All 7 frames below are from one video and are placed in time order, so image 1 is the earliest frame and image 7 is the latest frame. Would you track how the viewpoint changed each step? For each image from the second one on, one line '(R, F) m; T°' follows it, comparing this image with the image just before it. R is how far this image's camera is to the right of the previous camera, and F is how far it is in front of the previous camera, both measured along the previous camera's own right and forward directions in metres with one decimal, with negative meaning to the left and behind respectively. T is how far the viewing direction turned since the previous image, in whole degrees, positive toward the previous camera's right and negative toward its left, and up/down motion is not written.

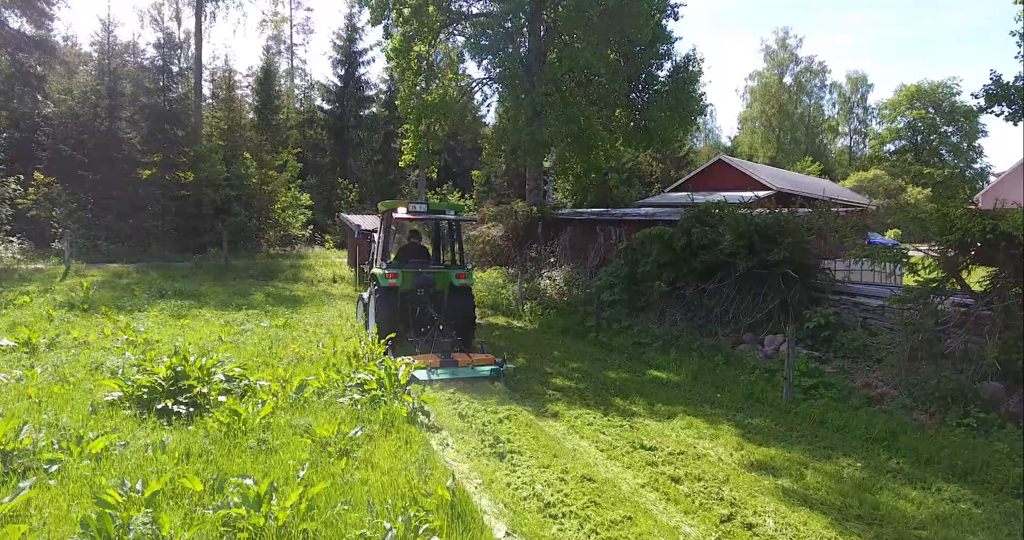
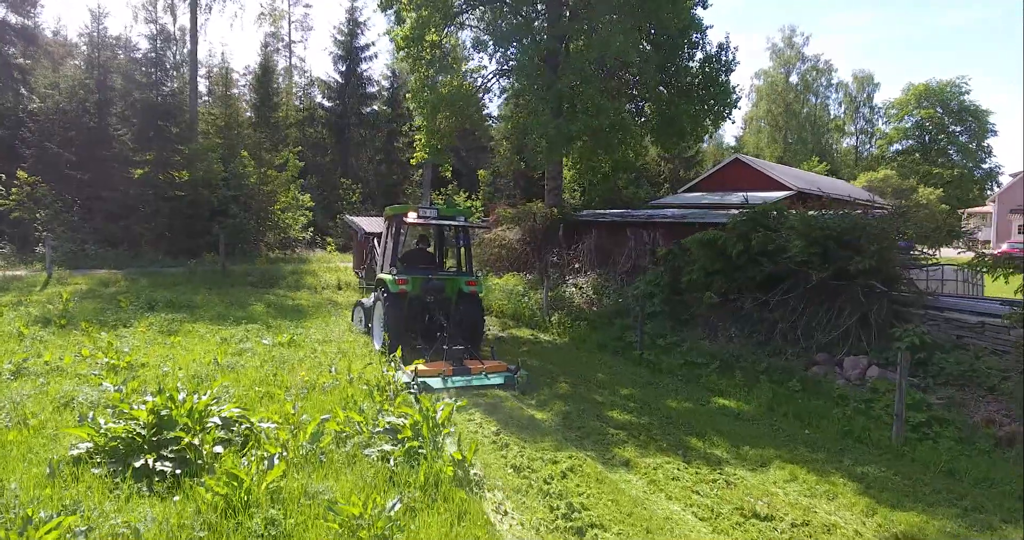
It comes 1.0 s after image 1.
(-0.5, +1.1) m; 0°
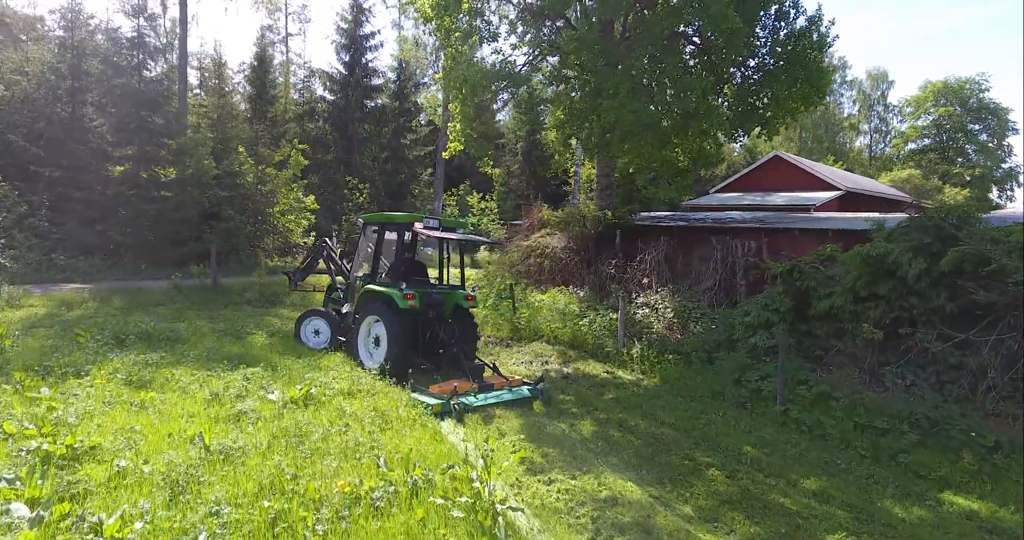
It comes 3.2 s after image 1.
(-1.0, +2.2) m; 0°
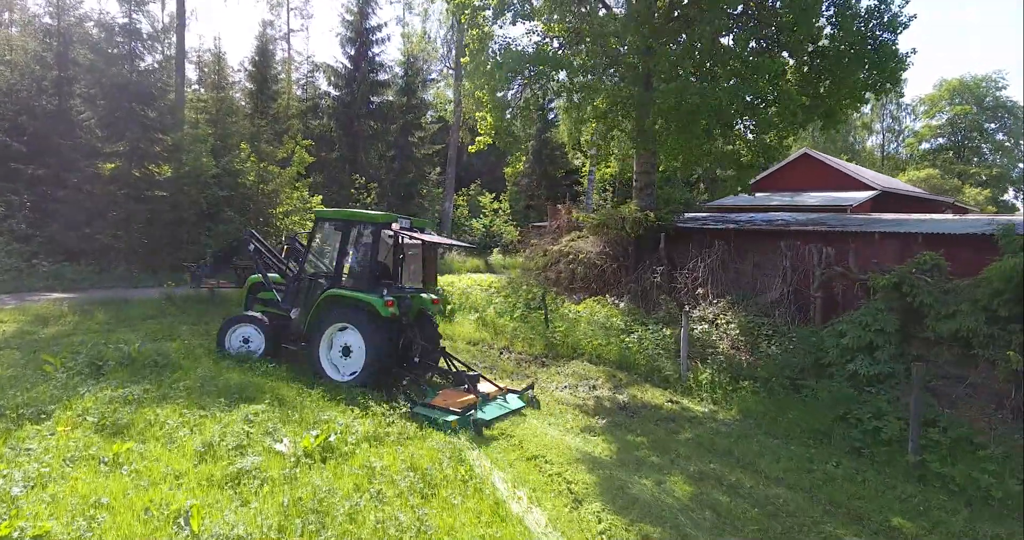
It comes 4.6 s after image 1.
(-0.6, +1.2) m; 0°
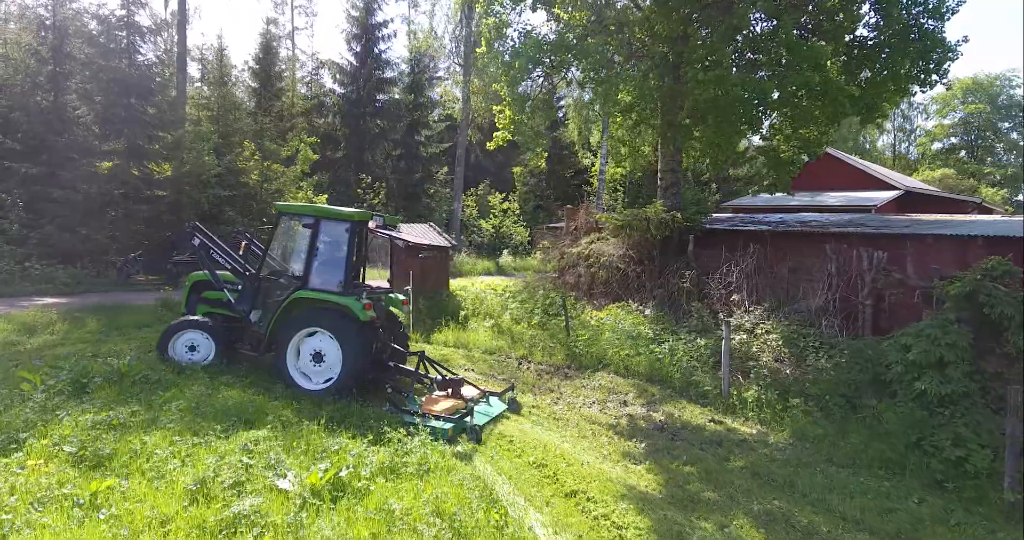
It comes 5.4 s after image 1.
(-0.2, +0.6) m; 0°
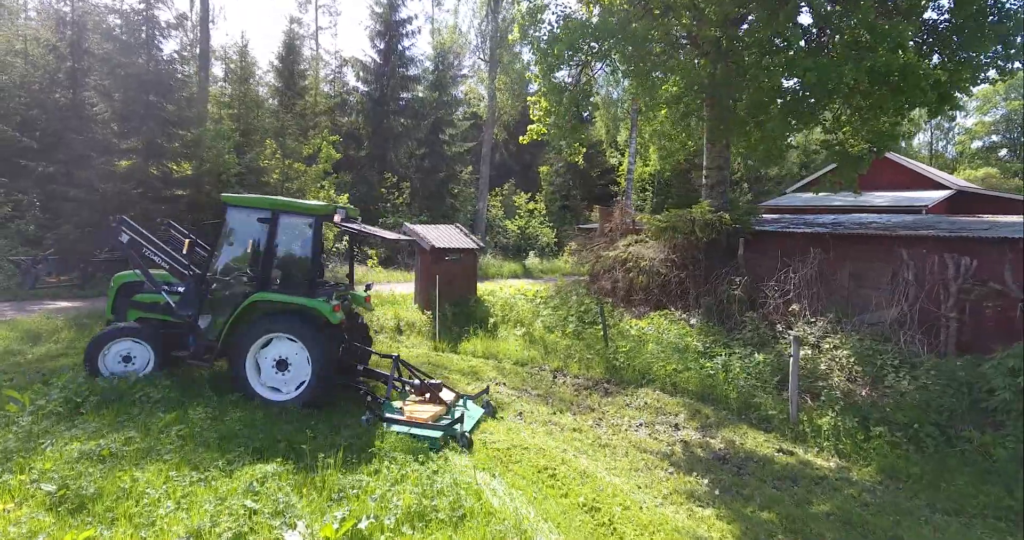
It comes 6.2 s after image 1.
(-0.2, +0.7) m; -2°
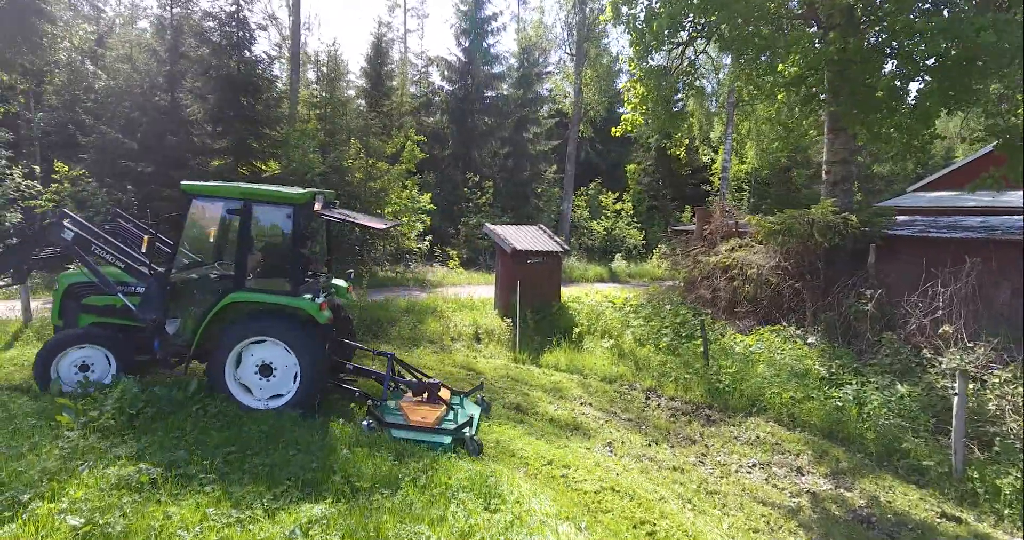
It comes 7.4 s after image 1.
(-0.1, +0.8) m; -8°
